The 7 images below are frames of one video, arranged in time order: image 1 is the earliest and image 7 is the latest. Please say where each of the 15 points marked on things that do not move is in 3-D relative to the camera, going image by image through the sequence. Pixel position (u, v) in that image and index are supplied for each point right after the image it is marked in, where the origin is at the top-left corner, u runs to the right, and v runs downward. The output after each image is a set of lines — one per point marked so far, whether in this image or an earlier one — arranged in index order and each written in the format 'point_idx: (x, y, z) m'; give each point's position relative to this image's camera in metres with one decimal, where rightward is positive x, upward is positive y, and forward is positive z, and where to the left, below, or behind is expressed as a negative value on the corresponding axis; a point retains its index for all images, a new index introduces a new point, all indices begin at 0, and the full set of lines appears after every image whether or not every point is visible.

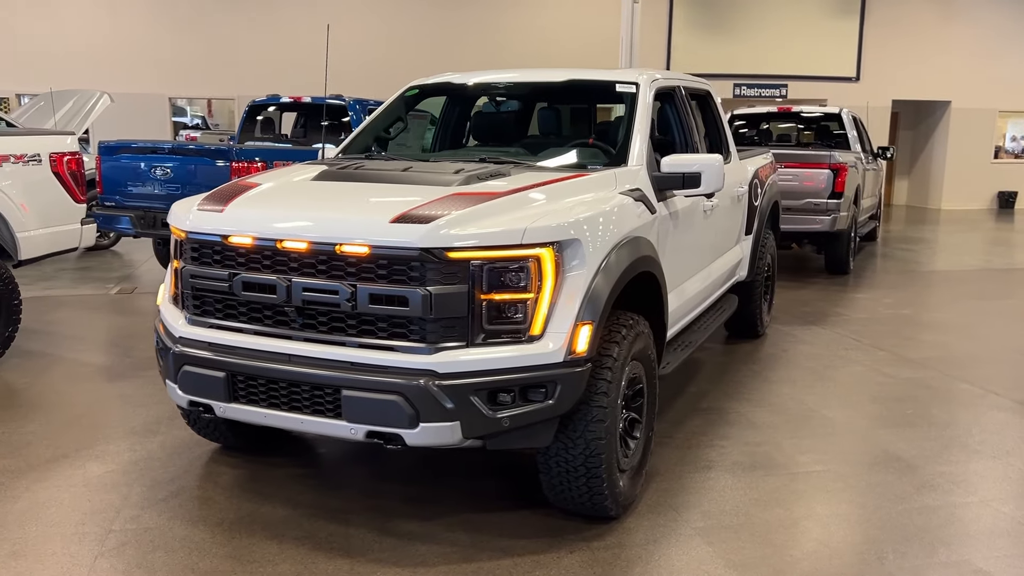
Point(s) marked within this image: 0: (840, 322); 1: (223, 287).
0: (+2.9, -0.3, +7.0) m
1: (-1.0, 0.0, +2.7) m
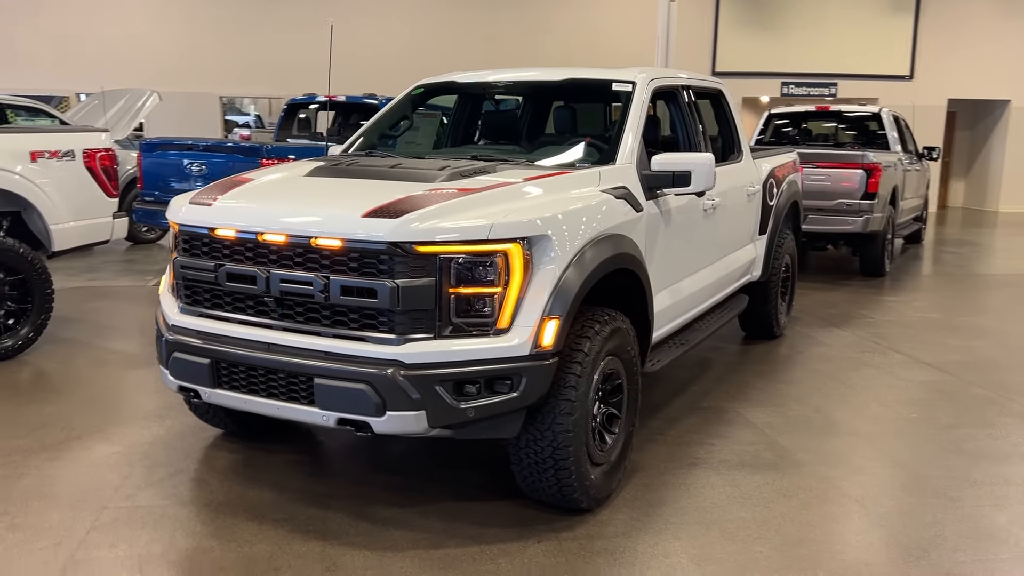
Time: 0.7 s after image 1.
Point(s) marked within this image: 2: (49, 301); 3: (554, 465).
0: (+3.1, -0.3, +6.8) m
1: (-1.1, 0.0, +2.8) m
2: (-3.2, -0.1, +5.5) m
3: (+0.1, -0.6, +2.7) m
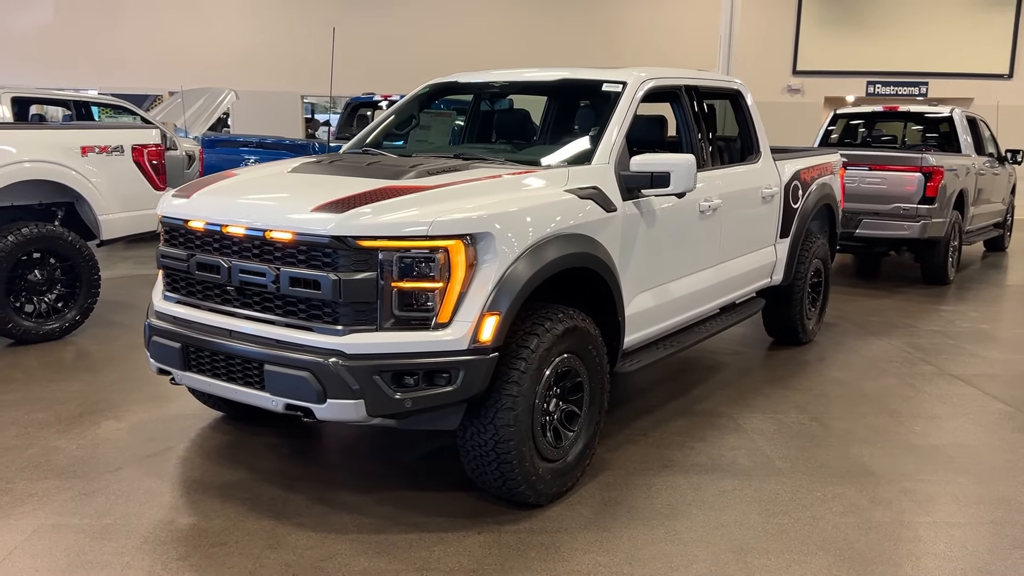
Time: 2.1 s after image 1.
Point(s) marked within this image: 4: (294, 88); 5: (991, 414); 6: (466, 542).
0: (+3.3, -0.4, +6.6) m
1: (-1.2, +0.1, +3.0) m
2: (-3.1, 0.0, +5.9) m
3: (-0.1, -0.6, +2.8) m
4: (-4.2, +3.9, +15.2) m
5: (+2.6, -0.7, +4.3) m
6: (-0.2, -0.9, +2.7) m
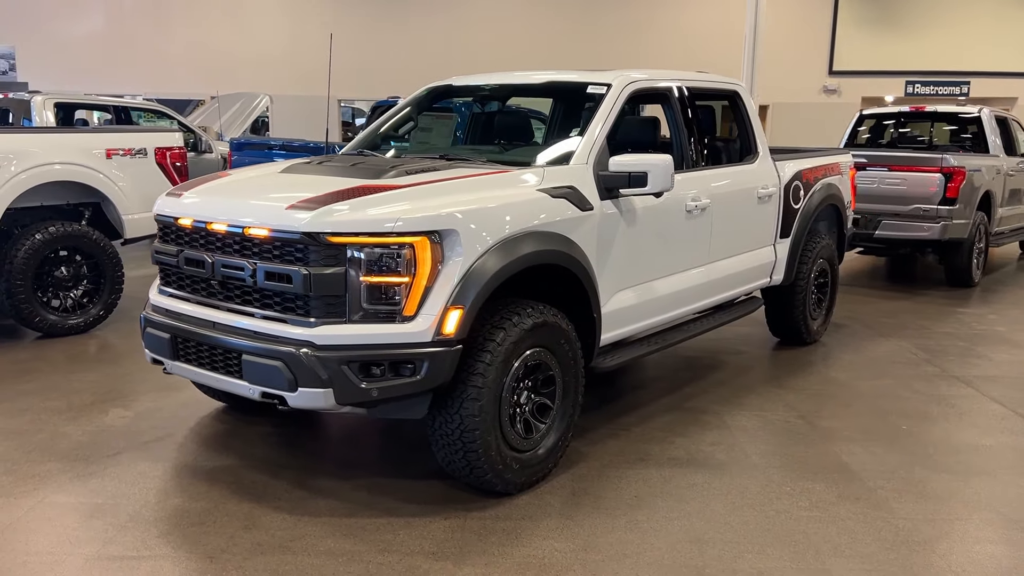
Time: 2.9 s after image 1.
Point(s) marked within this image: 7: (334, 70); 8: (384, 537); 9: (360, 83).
0: (+3.4, -0.4, +6.5) m
1: (-1.4, +0.1, +3.2) m
2: (-3.1, 0.0, +6.2) m
3: (-0.2, -0.6, +2.9) m
4: (-3.6, +3.9, +15.5) m
5: (+2.6, -0.7, +4.3) m
6: (-0.3, -0.9, +2.8) m
7: (-3.5, +4.3, +15.5) m
8: (-0.4, -0.9, +2.7) m
9: (-3.0, +4.0, +15.5) m
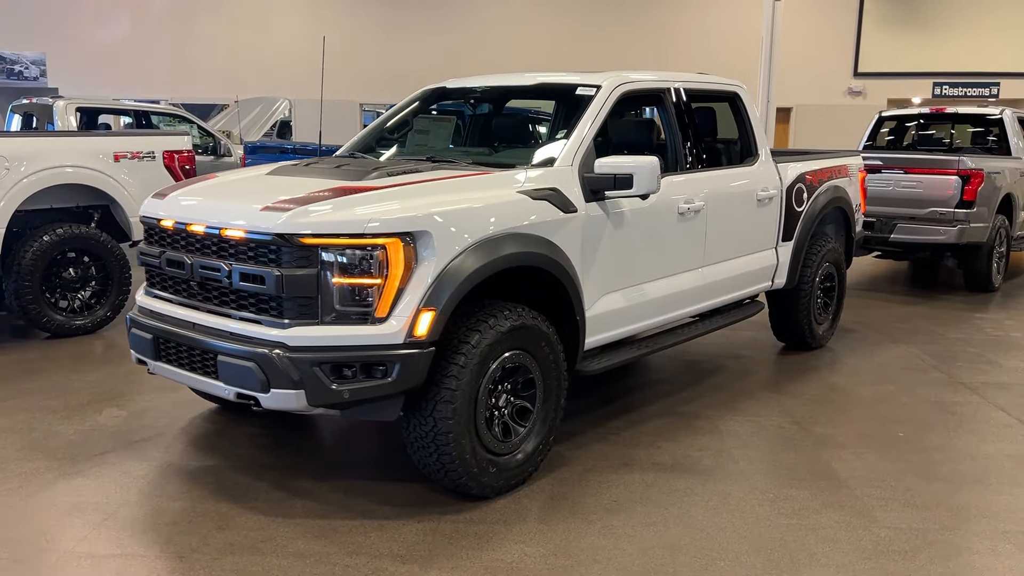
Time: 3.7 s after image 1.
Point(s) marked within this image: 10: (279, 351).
0: (+3.4, -0.4, +6.4) m
1: (-1.4, +0.1, +3.2) m
2: (-3.1, 0.0, +6.2) m
3: (-0.3, -0.6, +2.9) m
4: (-3.3, +3.8, +15.6) m
5: (+2.5, -0.7, +4.1) m
6: (-0.4, -0.9, +2.8) m
7: (-3.2, +4.2, +15.6) m
8: (-0.5, -0.9, +2.7) m
9: (-2.7, +4.0, +15.6) m
10: (-0.8, -0.2, +2.7) m
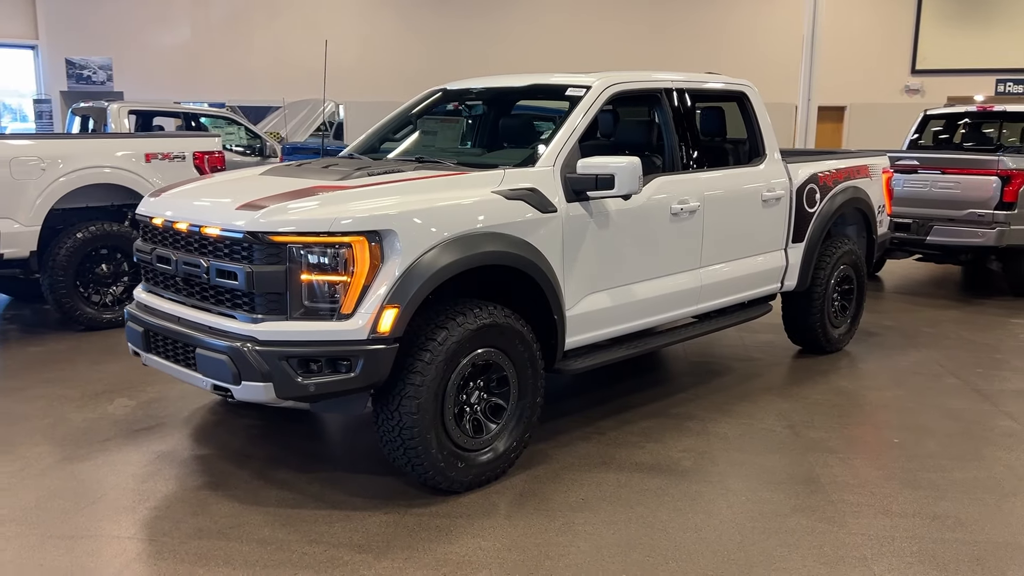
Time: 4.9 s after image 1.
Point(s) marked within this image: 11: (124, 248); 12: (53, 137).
0: (+3.5, -0.4, +6.2) m
1: (-1.5, +0.1, +3.3) m
2: (-2.9, +0.1, +6.5) m
3: (-0.4, -0.6, +3.0) m
4: (-2.5, +3.9, +15.9) m
5: (+2.5, -0.7, +4.0) m
6: (-0.5, -0.9, +2.9) m
7: (-2.4, +4.3, +15.9) m
8: (-0.7, -0.9, +2.8) m
9: (-1.8, +4.0, +15.8) m
10: (-0.9, -0.2, +2.8) m
11: (-3.1, +0.3, +6.3) m
12: (-3.5, +1.1, +6.0) m
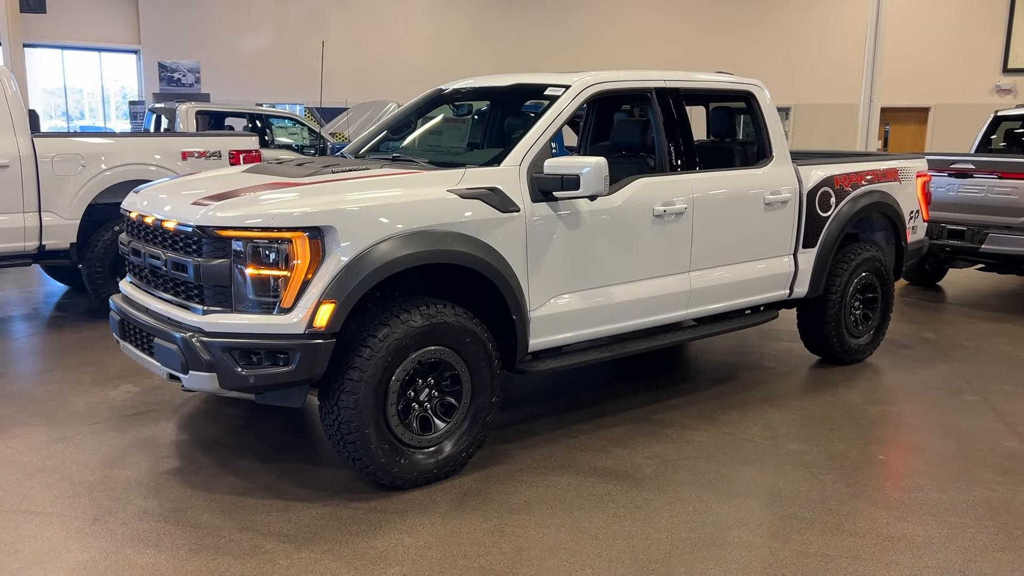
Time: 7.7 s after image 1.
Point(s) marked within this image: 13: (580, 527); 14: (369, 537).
0: (+3.6, -0.5, +5.8) m
1: (-1.7, +0.2, +3.5) m
2: (-2.8, +0.1, +6.8) m
3: (-0.6, -0.6, +3.0) m
4: (-1.3, +3.9, +16.1) m
5: (+2.3, -0.8, +3.8) m
6: (-0.8, -0.8, +2.9) m
7: (-1.2, +4.3, +16.0) m
8: (-0.9, -0.8, +2.9) m
9: (-0.6, +4.0, +15.9) m
10: (-1.2, -0.2, +2.9) m
11: (-3.0, +0.4, +6.6) m
12: (-3.4, +1.2, +6.3) m
13: (+0.3, -0.9, +2.9) m
14: (-0.5, -0.9, +2.8) m
